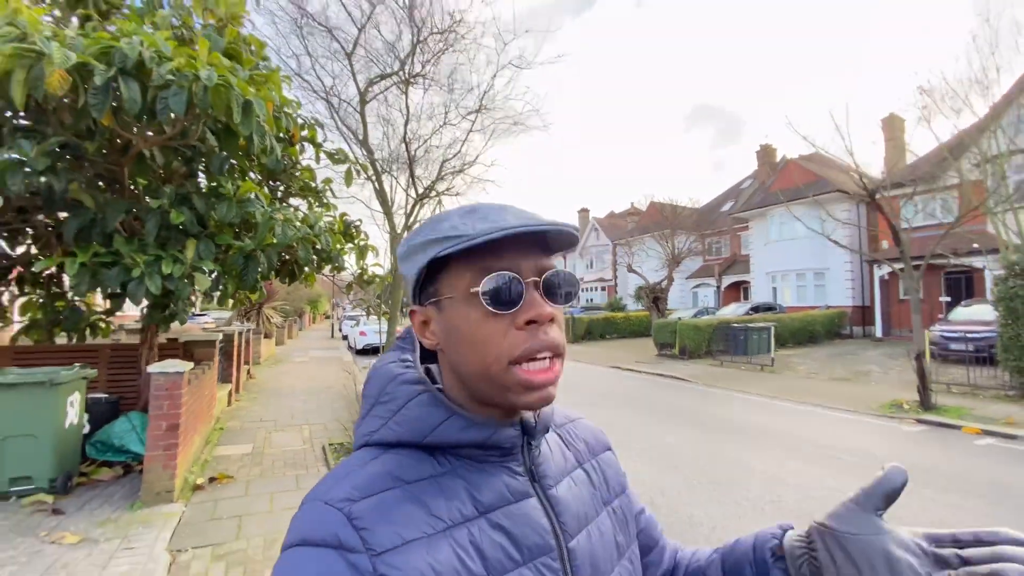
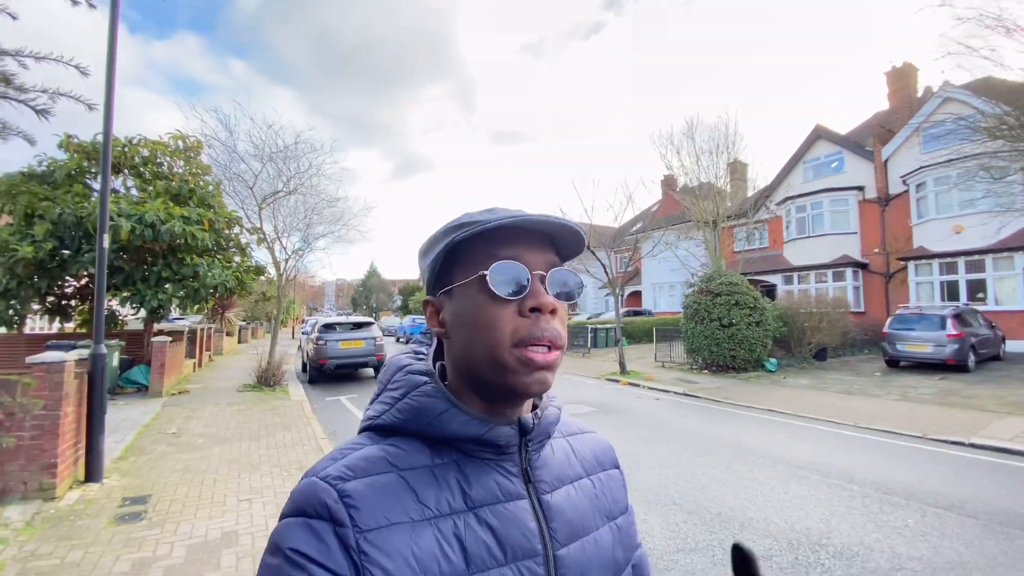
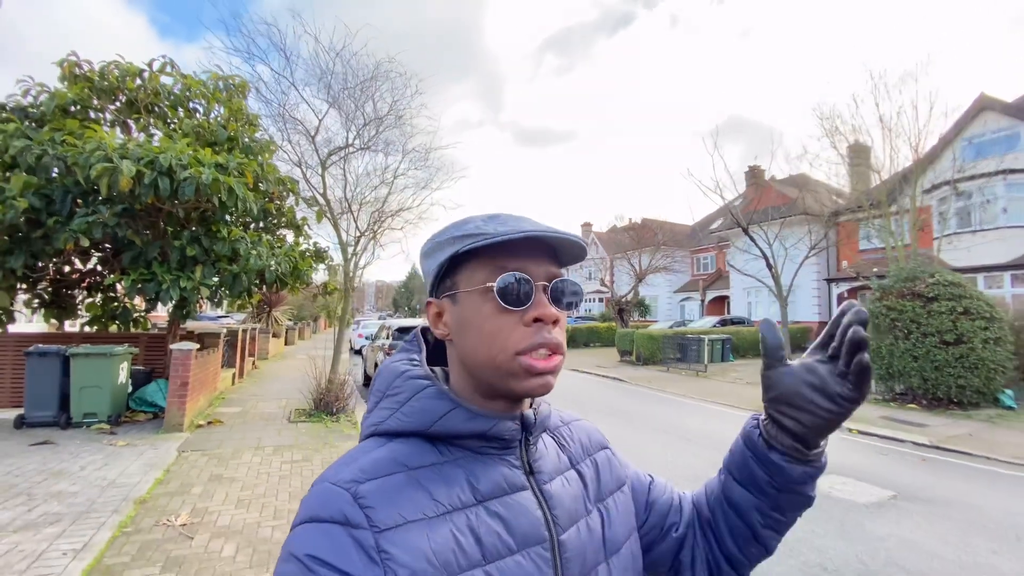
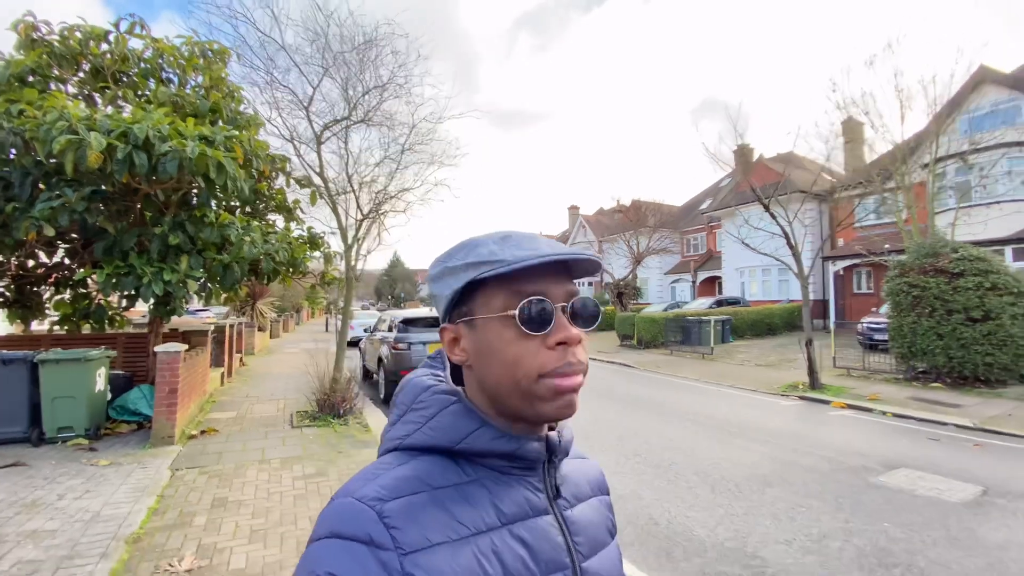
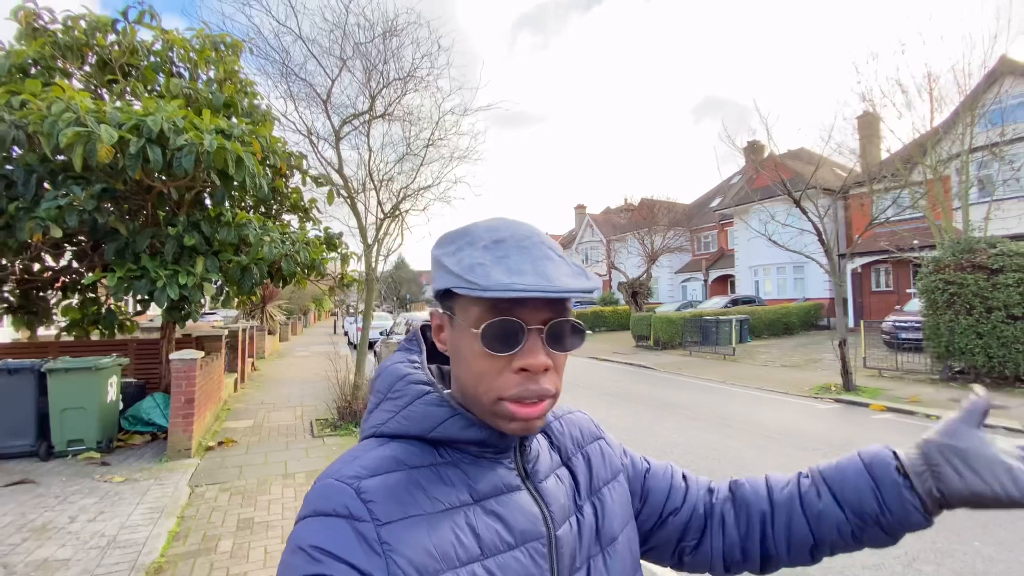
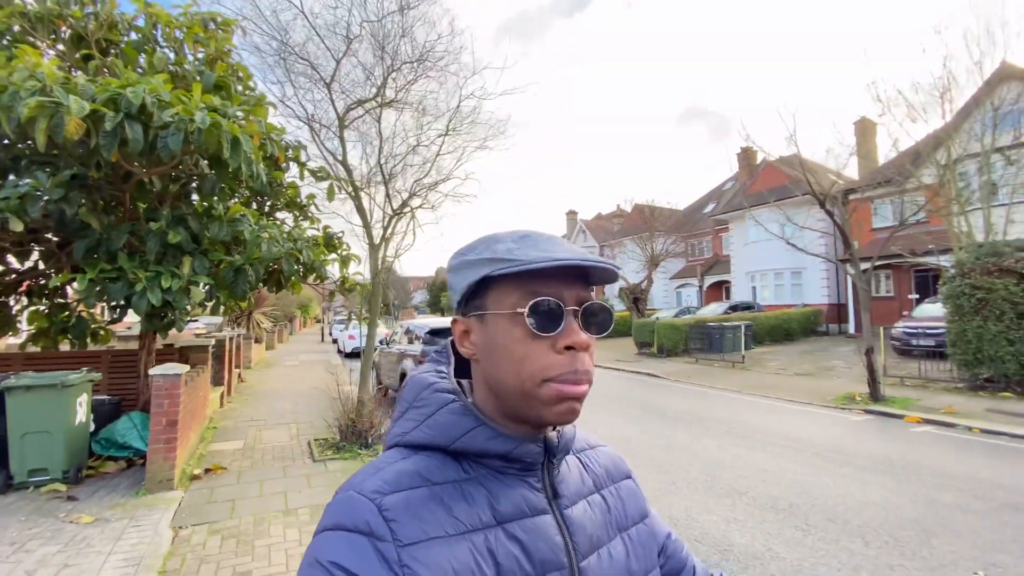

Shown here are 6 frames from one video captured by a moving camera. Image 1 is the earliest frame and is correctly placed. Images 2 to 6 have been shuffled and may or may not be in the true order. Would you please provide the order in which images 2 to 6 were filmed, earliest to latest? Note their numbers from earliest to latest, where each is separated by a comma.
6, 5, 4, 3, 2
